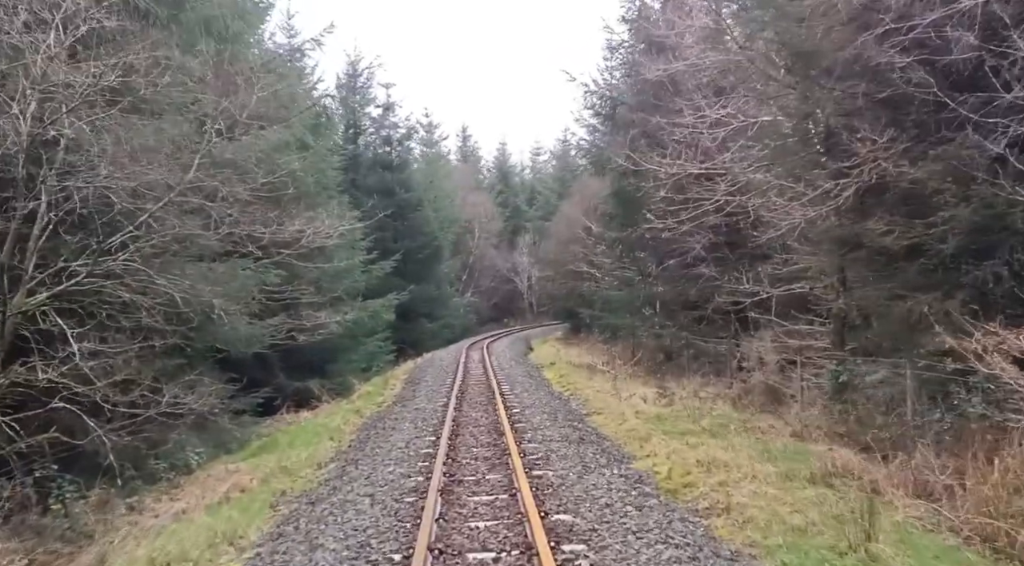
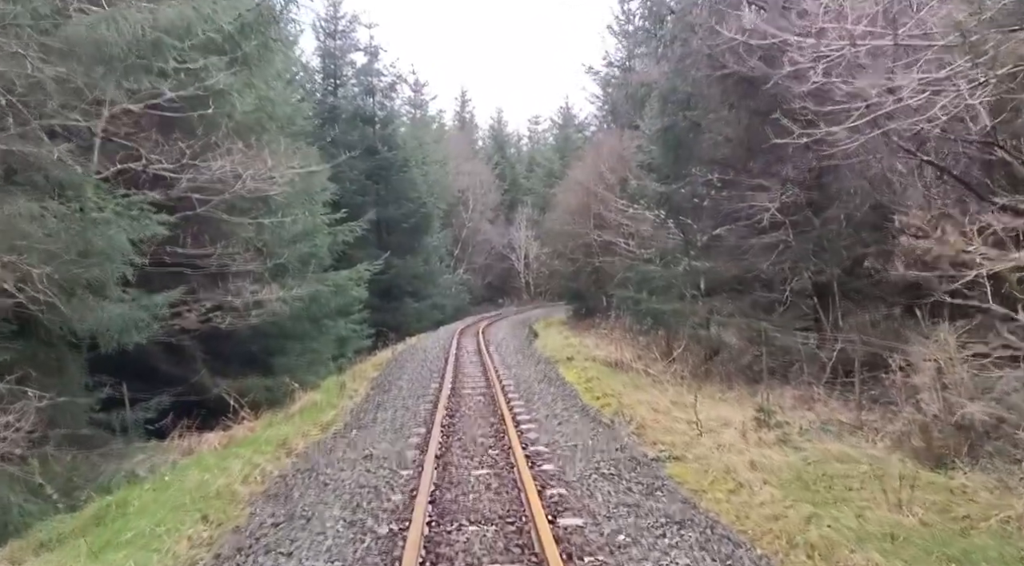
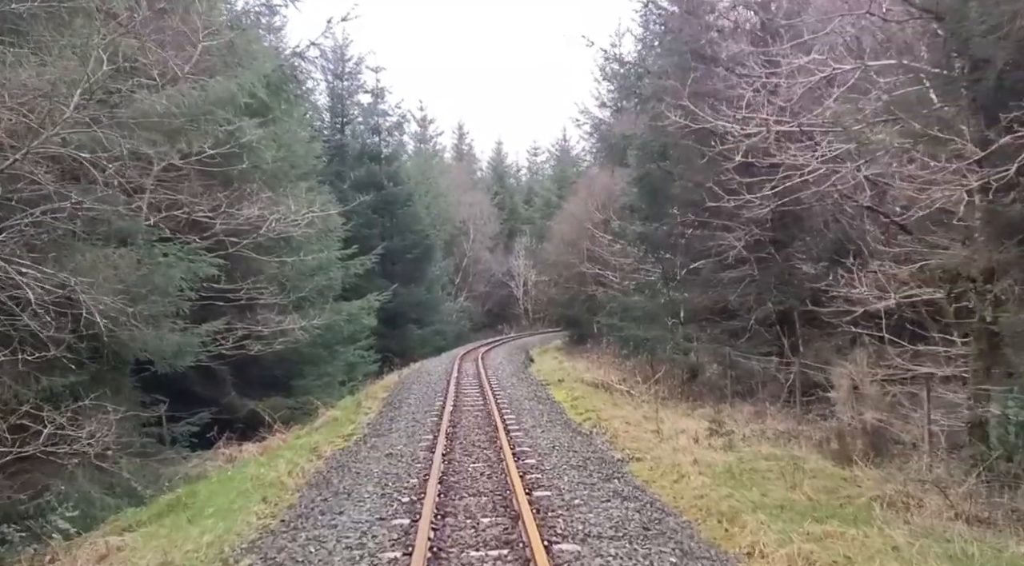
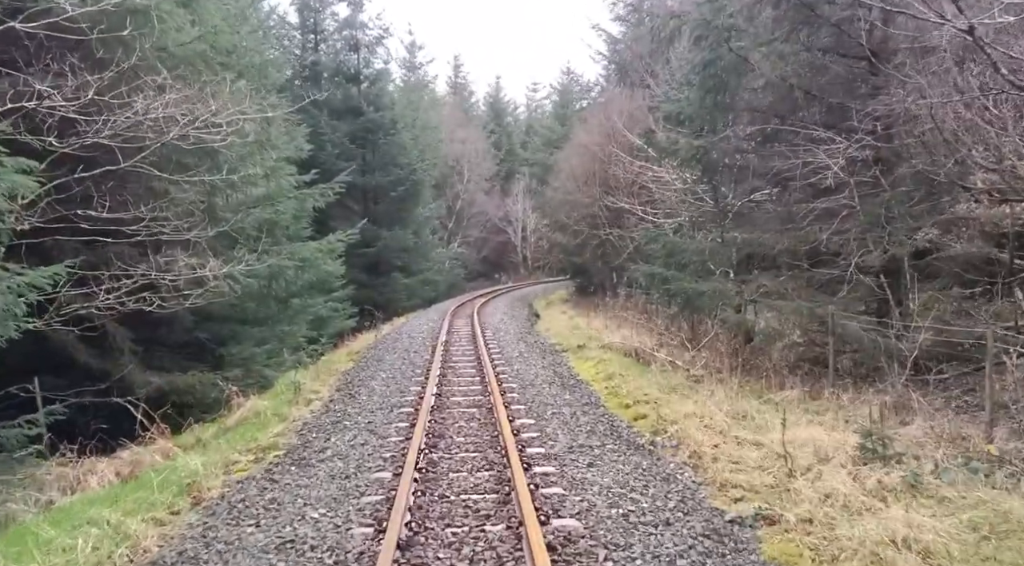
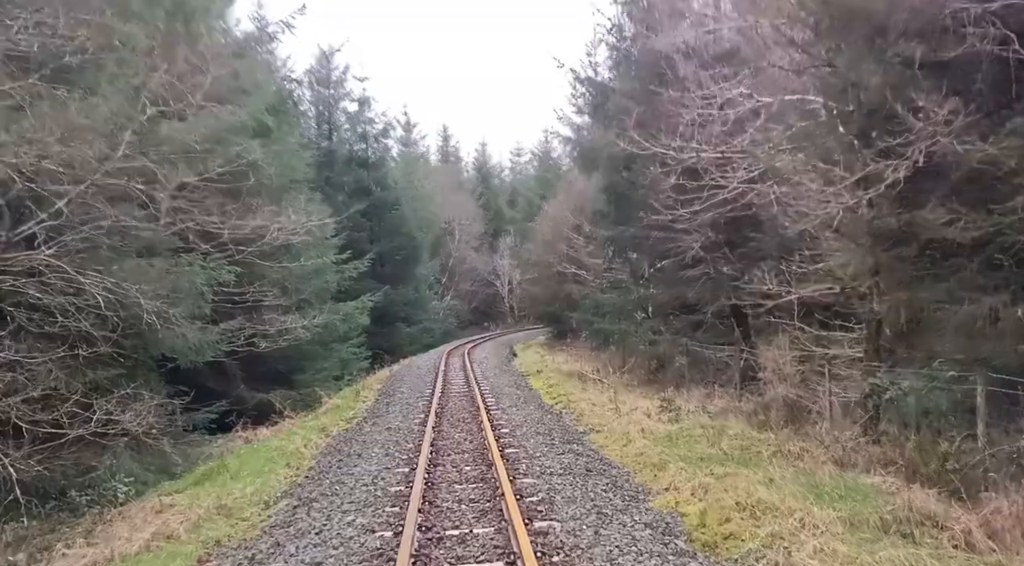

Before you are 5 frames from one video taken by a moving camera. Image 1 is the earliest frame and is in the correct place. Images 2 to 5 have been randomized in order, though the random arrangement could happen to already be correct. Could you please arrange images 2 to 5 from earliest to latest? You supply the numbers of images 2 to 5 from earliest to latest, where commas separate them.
5, 3, 2, 4
